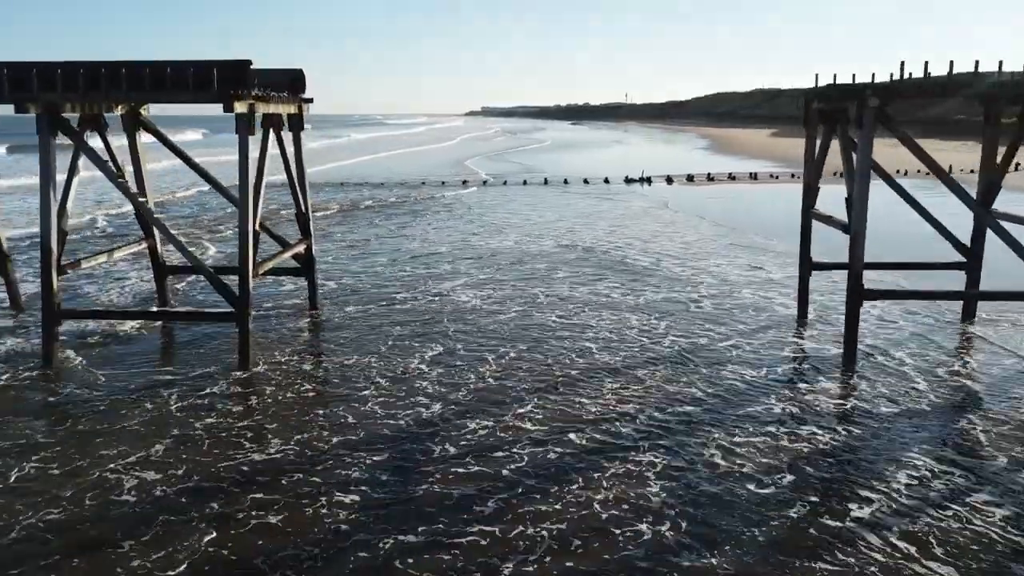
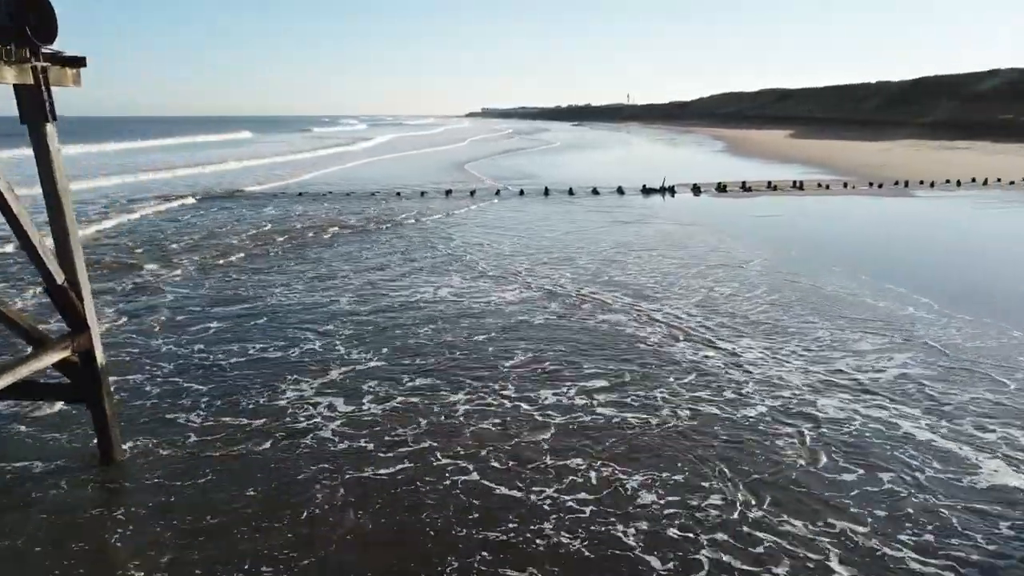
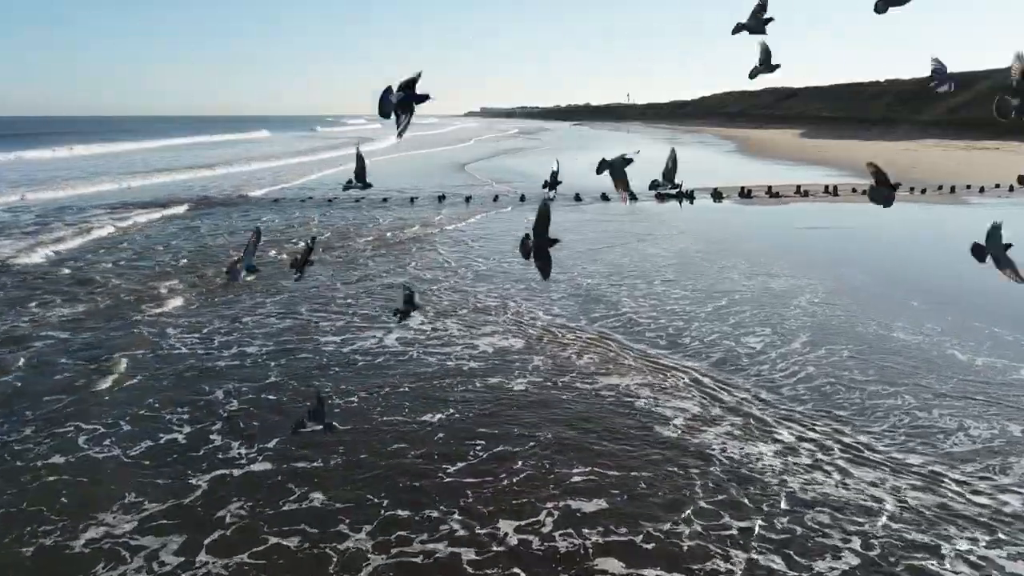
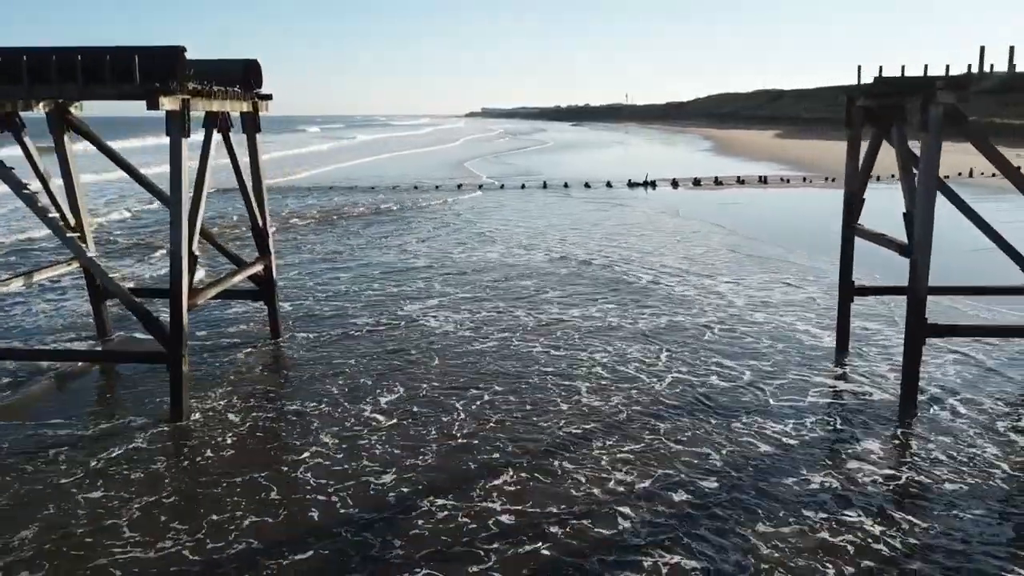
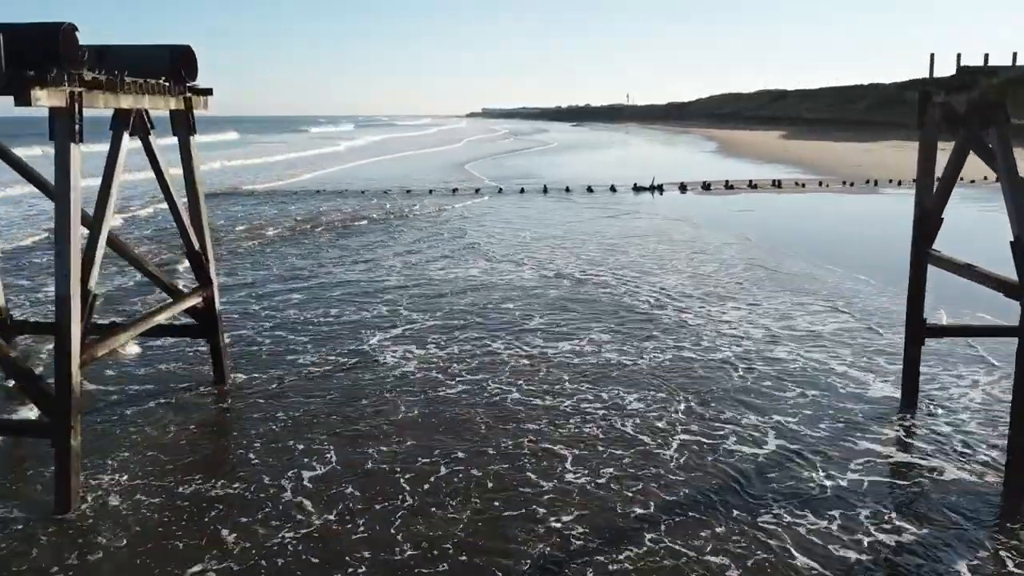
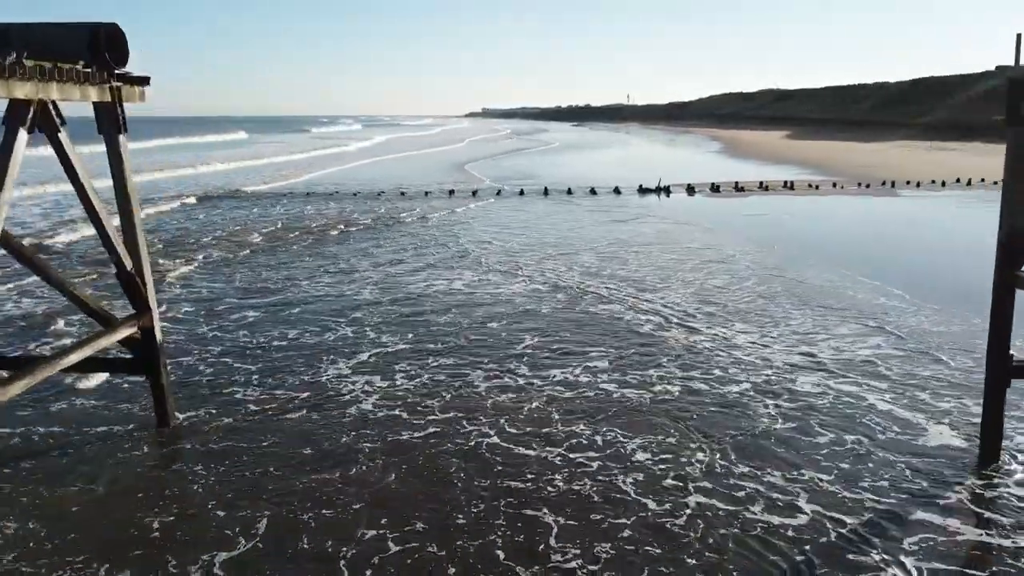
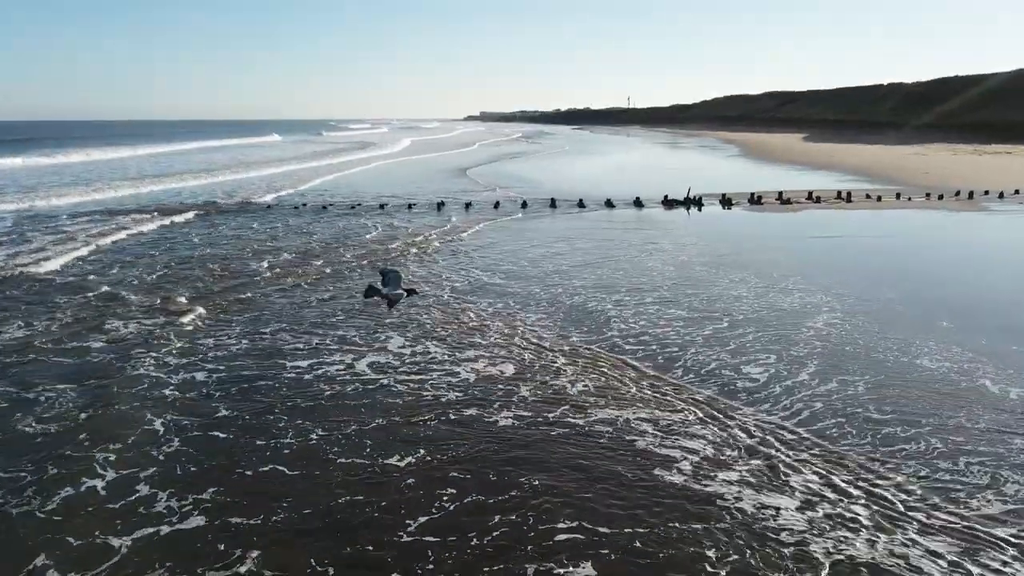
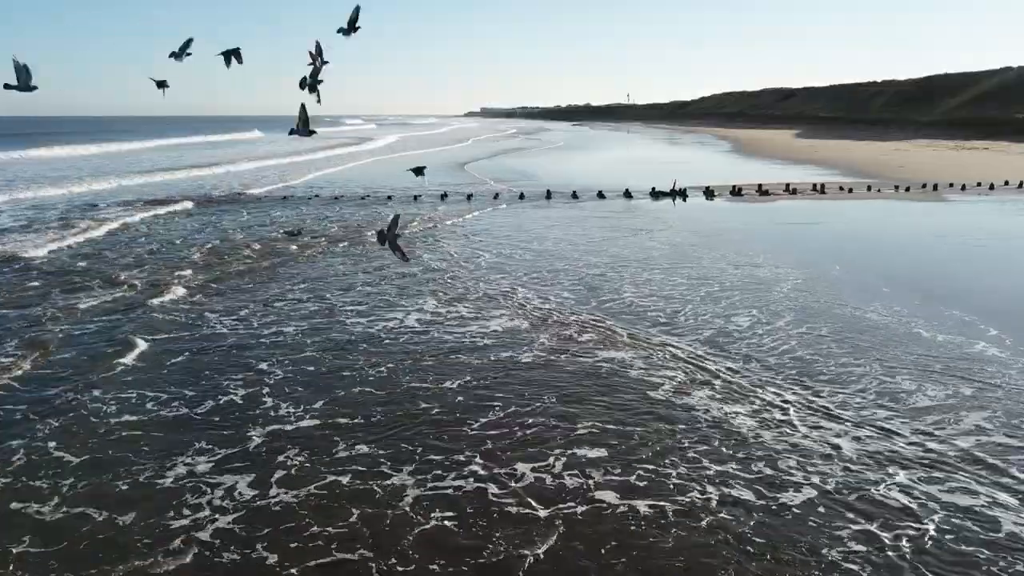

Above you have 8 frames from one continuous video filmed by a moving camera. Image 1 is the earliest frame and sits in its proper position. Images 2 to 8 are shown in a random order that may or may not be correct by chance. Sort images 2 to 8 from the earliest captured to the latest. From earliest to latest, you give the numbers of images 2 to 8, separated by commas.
4, 5, 6, 2, 8, 3, 7
